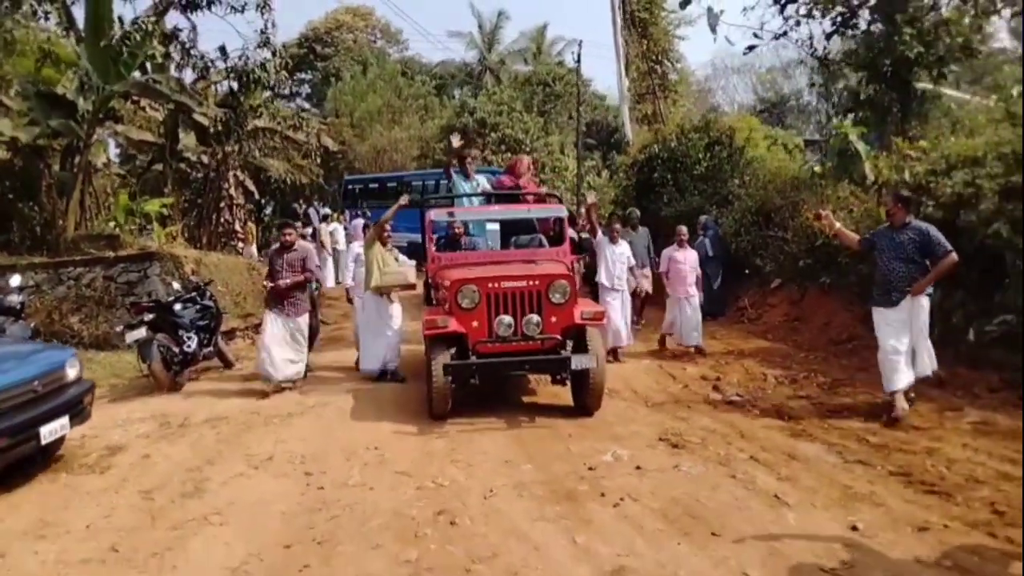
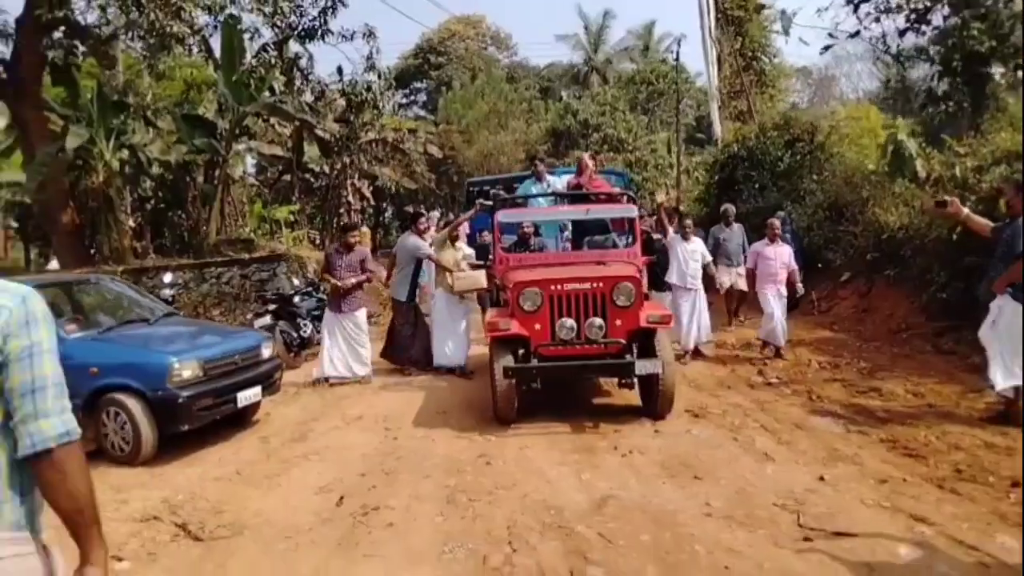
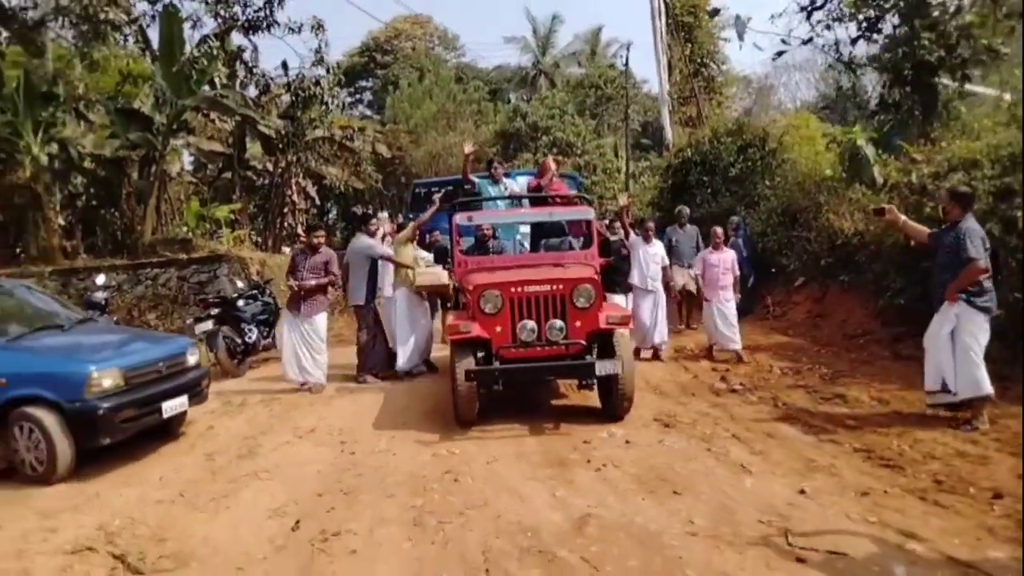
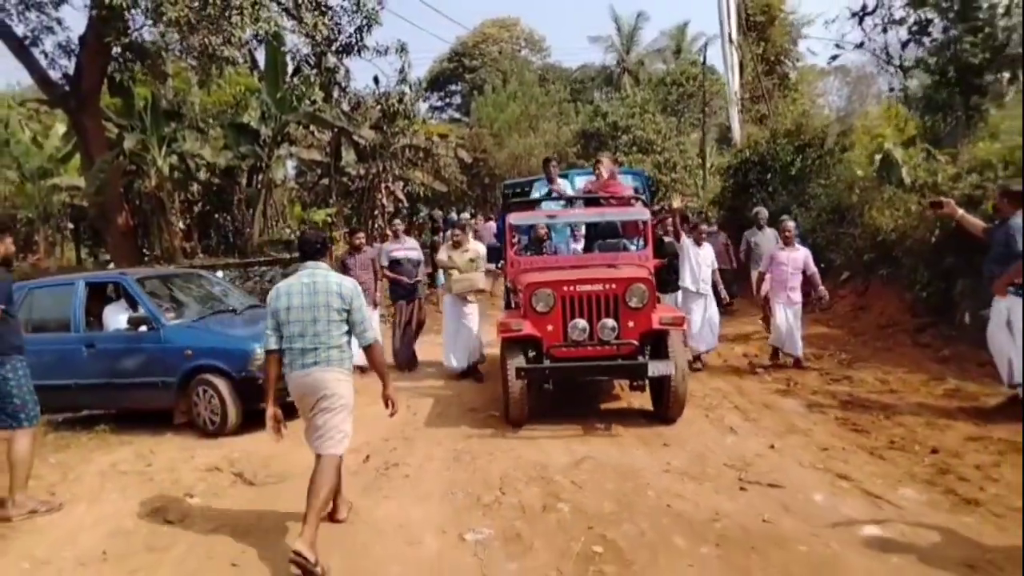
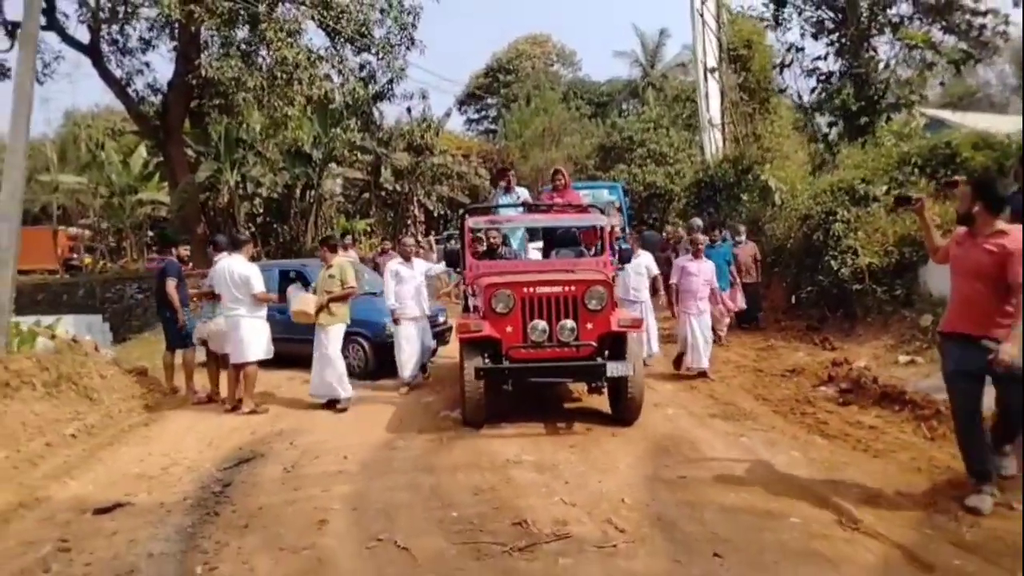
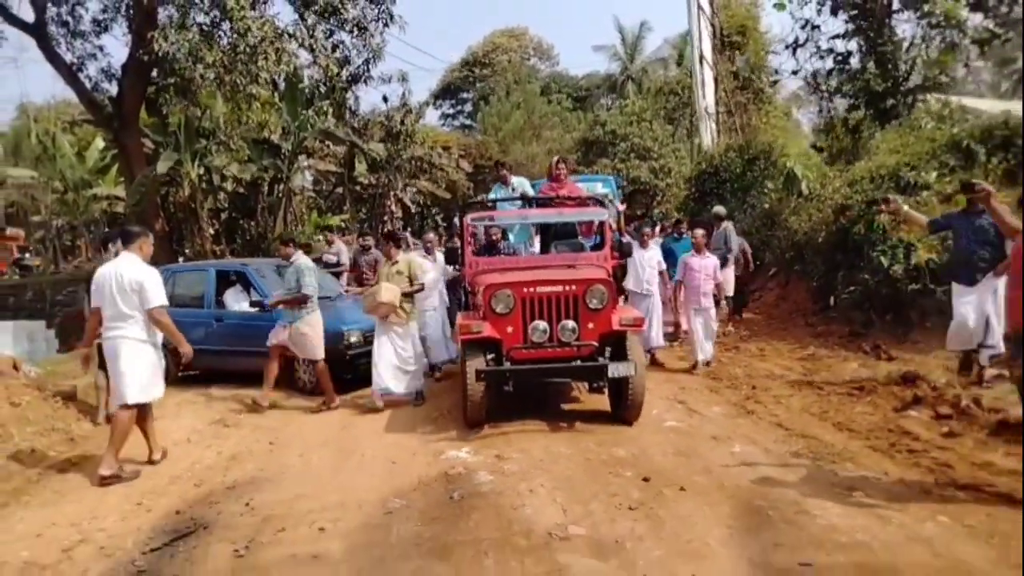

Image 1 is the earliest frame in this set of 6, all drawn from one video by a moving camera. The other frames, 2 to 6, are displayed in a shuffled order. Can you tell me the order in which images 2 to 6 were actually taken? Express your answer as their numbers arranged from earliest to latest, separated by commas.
3, 2, 4, 6, 5
